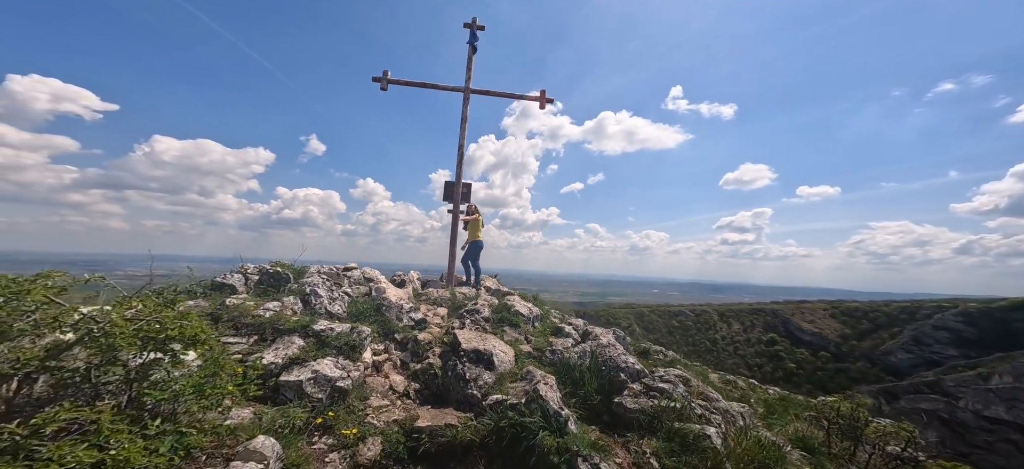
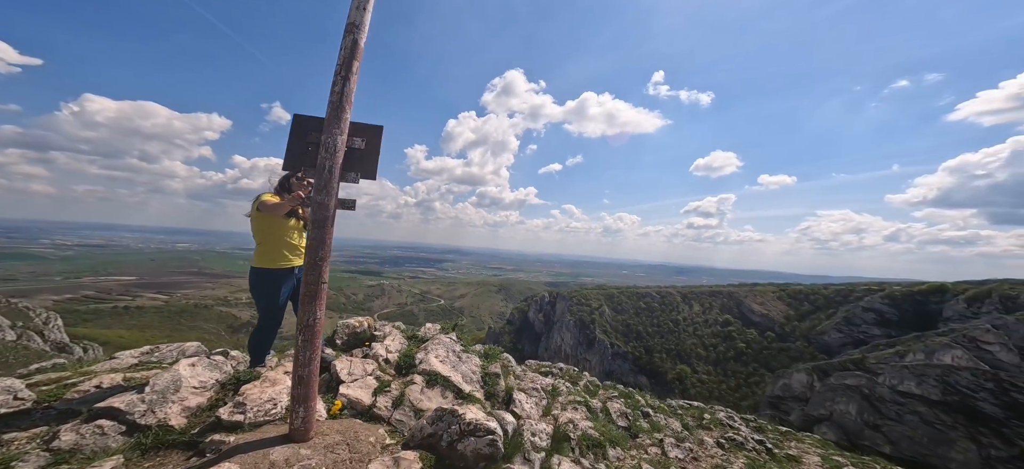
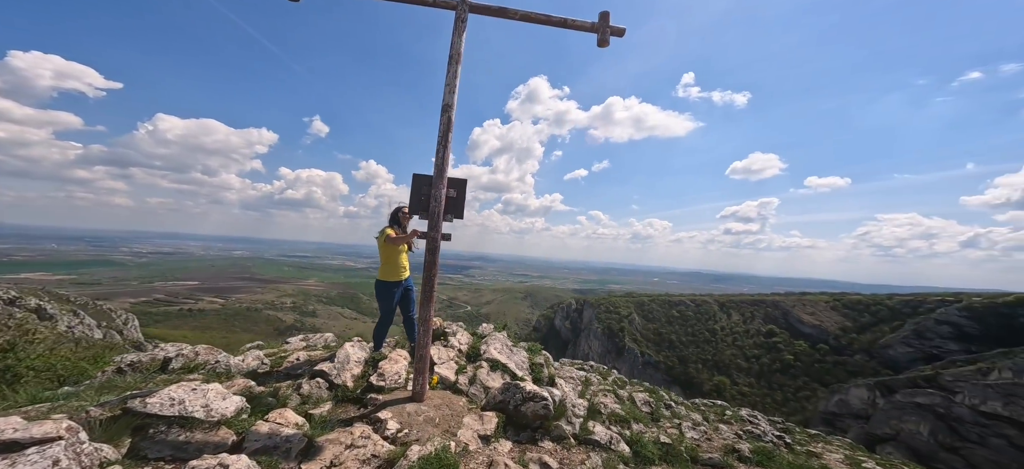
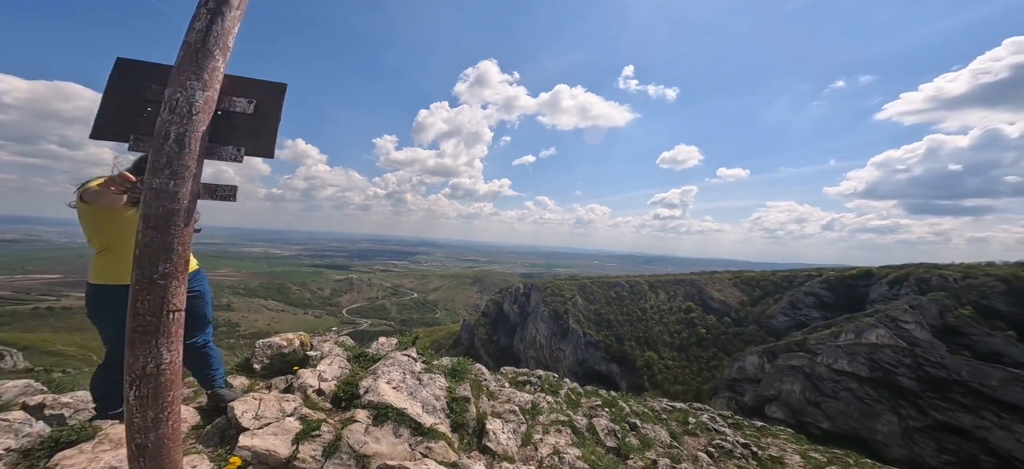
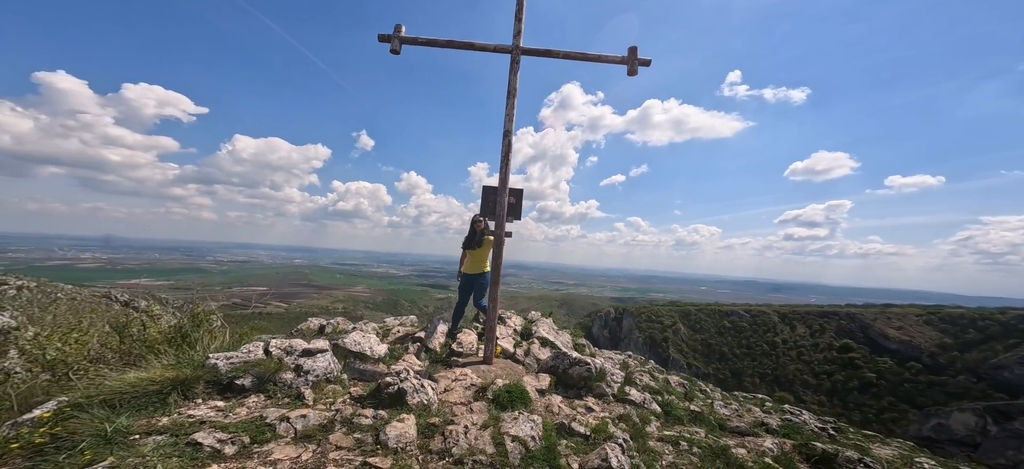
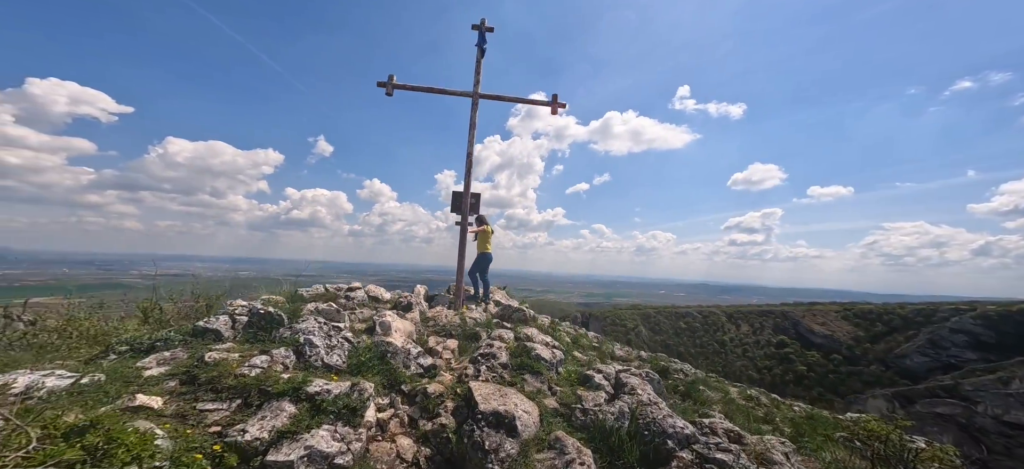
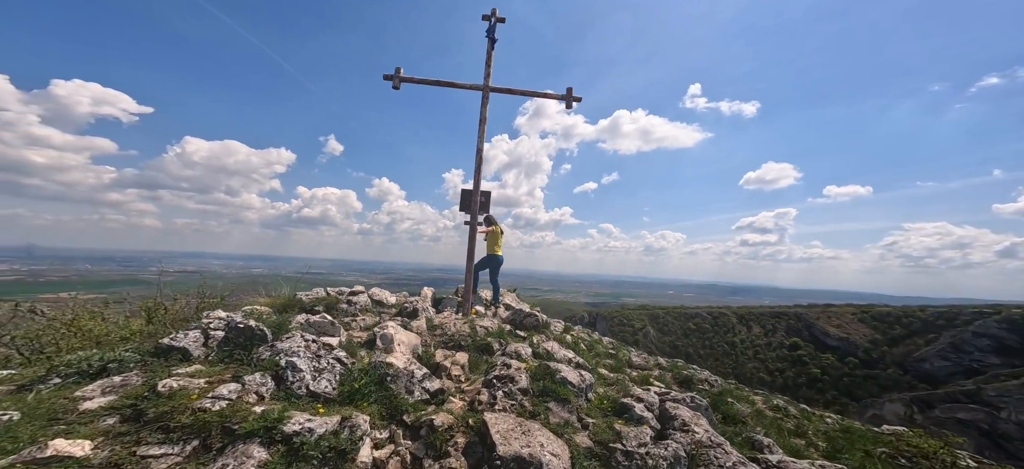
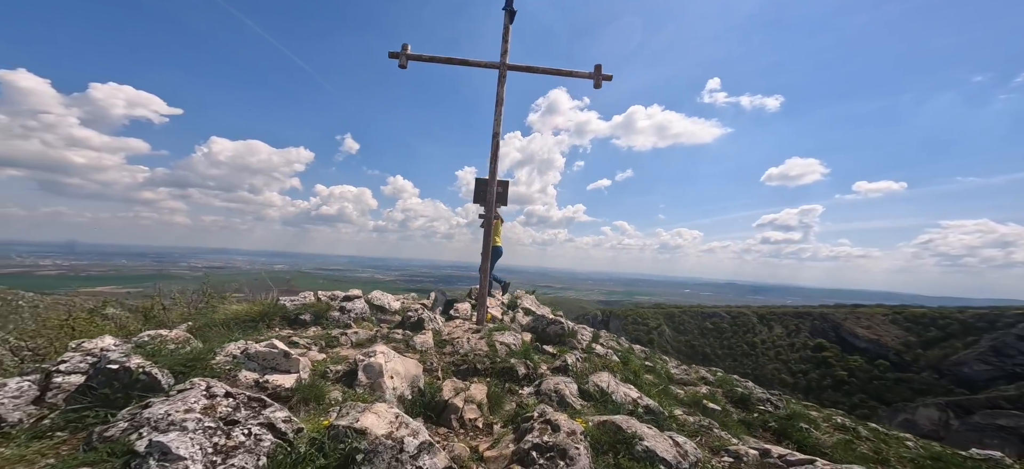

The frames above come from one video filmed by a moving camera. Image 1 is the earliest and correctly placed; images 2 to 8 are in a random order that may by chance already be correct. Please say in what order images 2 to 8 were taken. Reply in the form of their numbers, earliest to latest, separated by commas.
6, 7, 8, 5, 3, 2, 4
